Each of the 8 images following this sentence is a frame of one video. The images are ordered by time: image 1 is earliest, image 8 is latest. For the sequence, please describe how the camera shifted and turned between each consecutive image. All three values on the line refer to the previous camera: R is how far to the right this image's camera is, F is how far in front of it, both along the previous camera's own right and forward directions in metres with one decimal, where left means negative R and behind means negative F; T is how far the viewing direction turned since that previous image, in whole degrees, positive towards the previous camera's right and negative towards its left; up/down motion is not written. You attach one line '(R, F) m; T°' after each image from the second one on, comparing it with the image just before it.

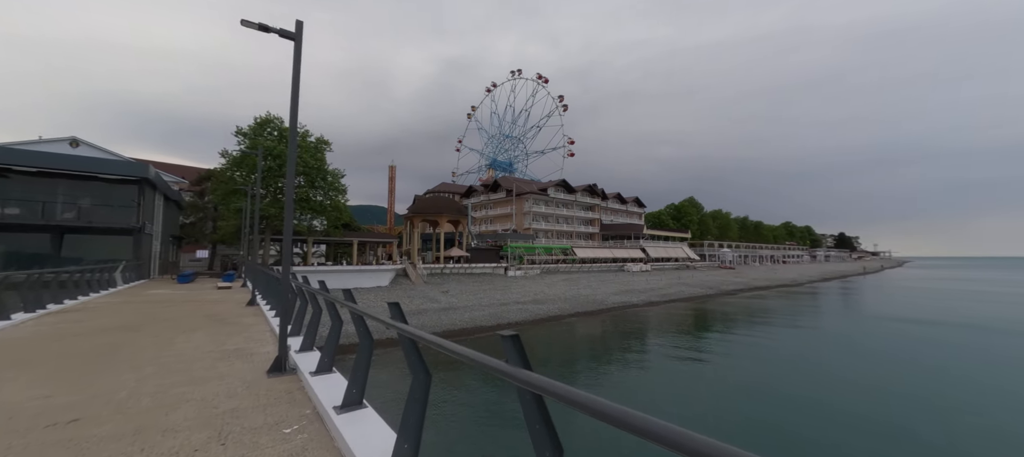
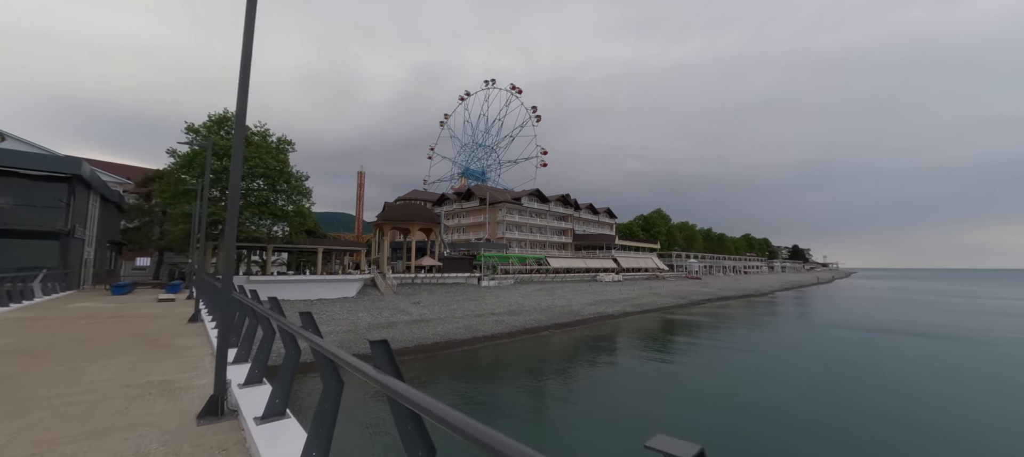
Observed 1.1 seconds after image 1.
(-0.3, +0.7) m; +4°
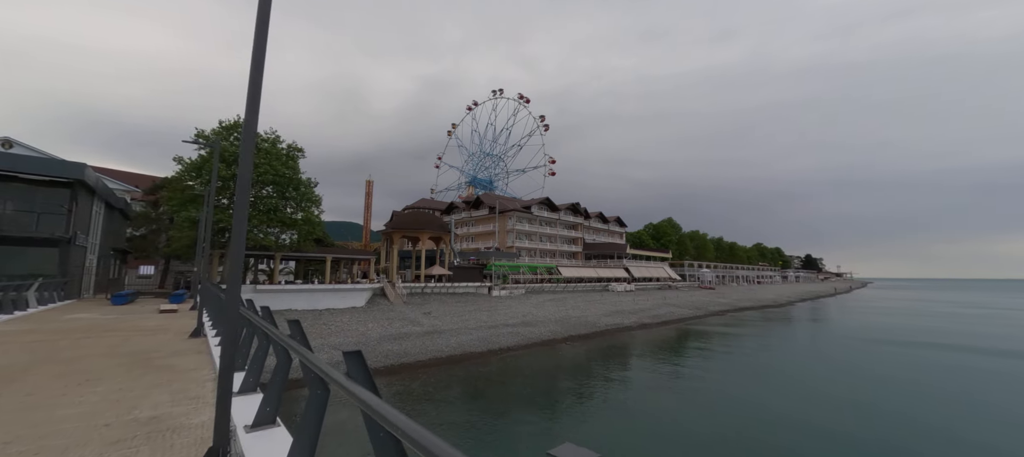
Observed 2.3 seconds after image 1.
(-0.6, +0.9) m; -1°
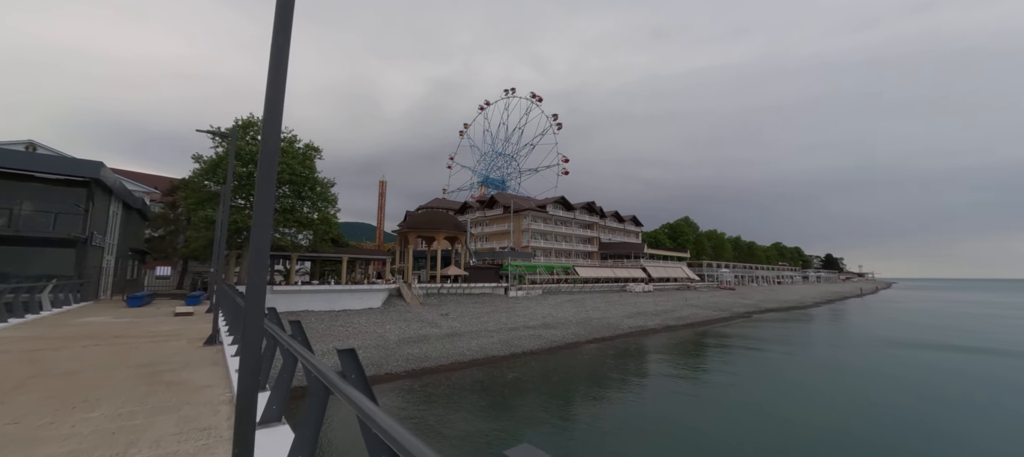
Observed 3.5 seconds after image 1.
(-0.6, +0.8) m; -2°
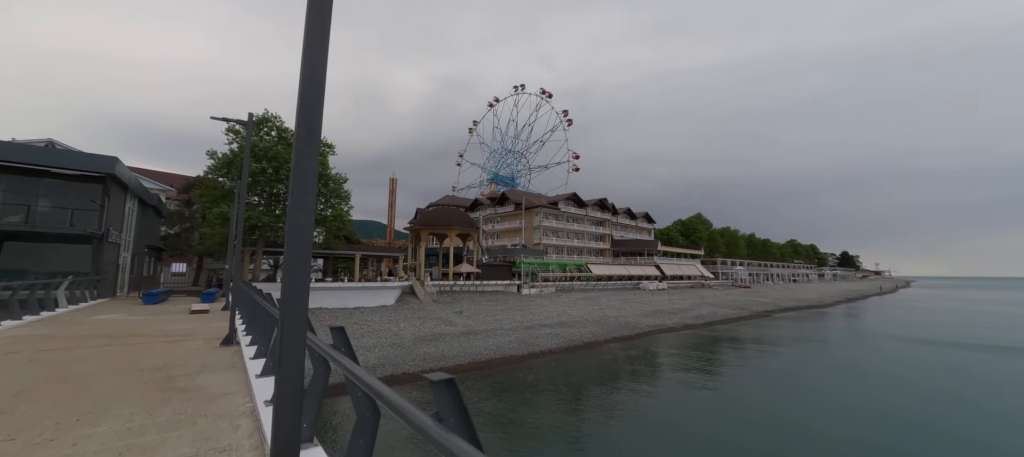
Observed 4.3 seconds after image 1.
(-0.4, +0.5) m; -1°
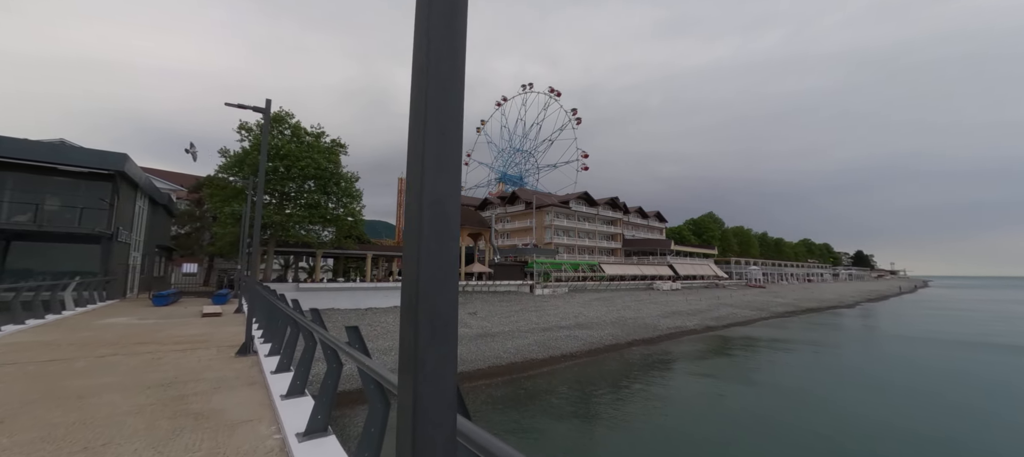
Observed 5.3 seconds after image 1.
(-0.6, +0.7) m; -1°
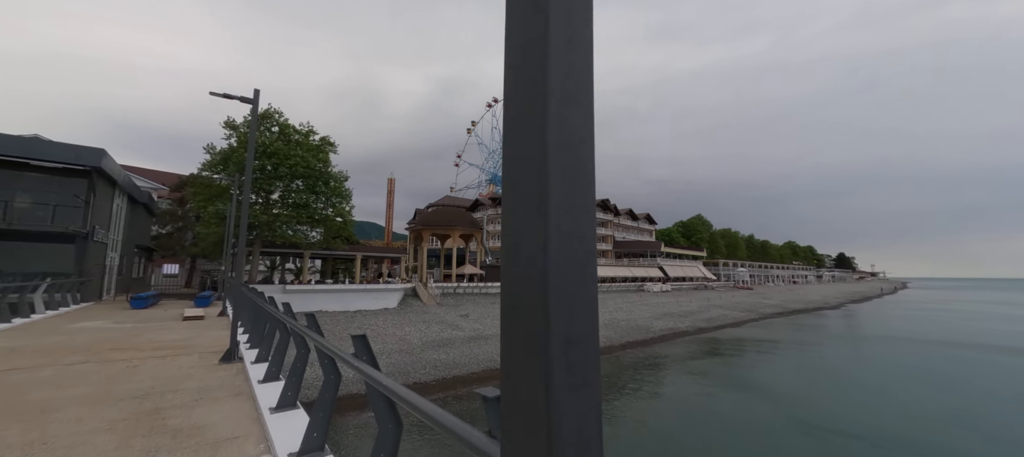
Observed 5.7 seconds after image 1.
(-0.2, +0.3) m; +2°
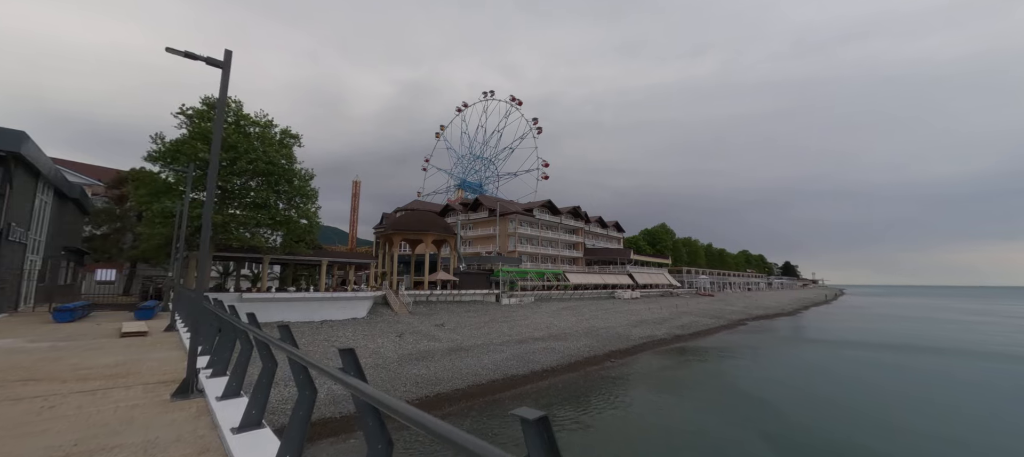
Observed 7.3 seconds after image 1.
(-0.9, +0.9) m; +5°
